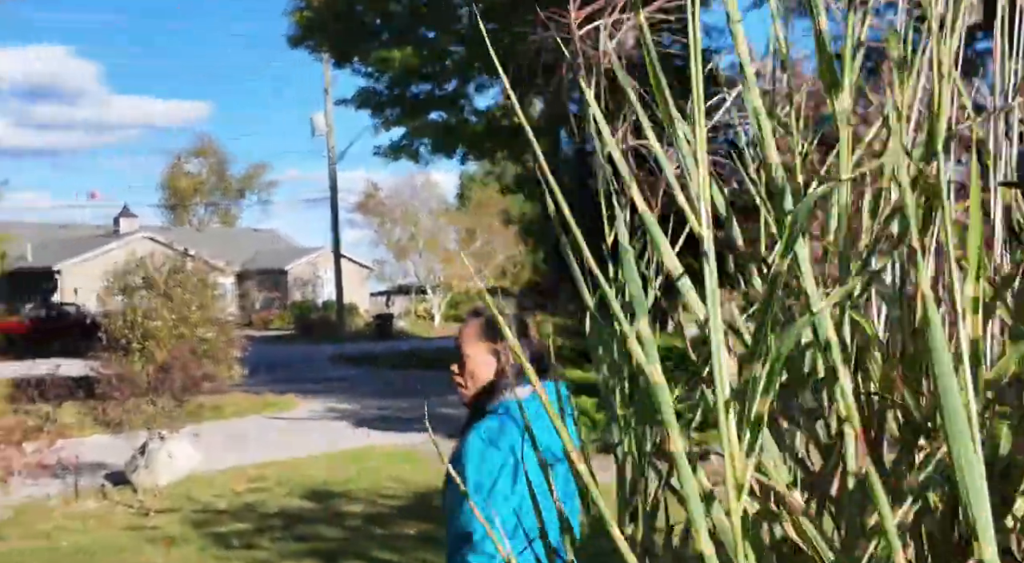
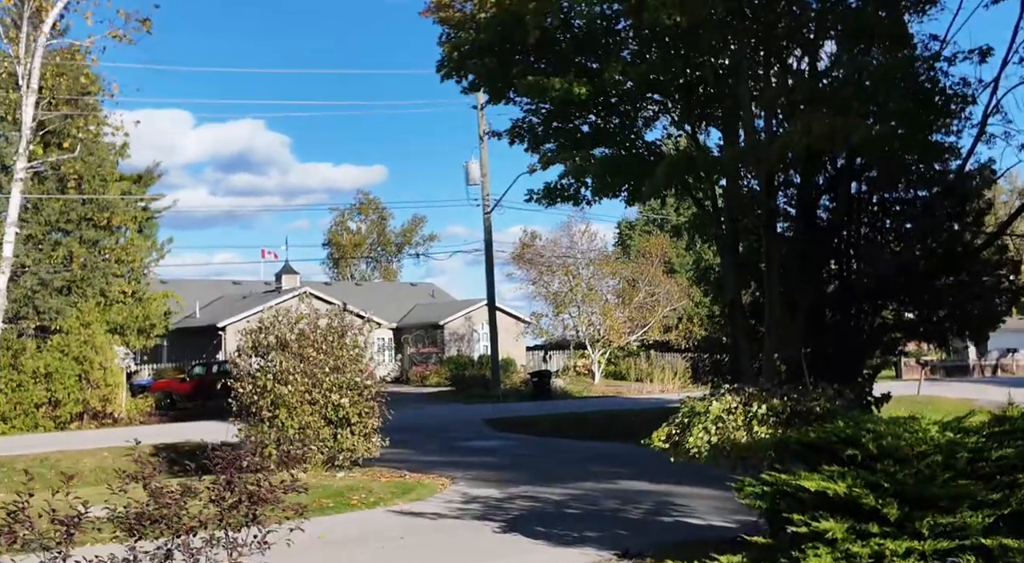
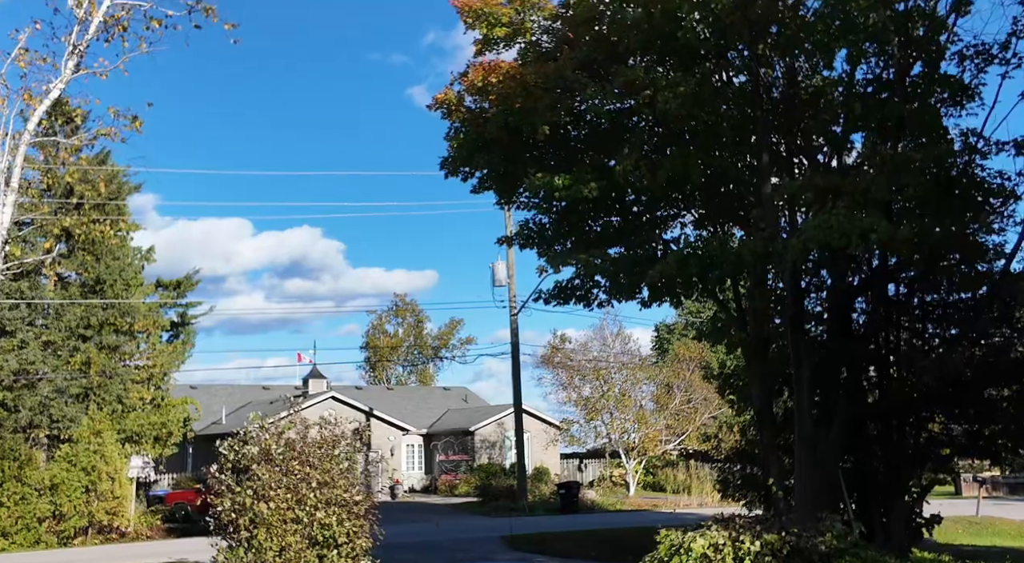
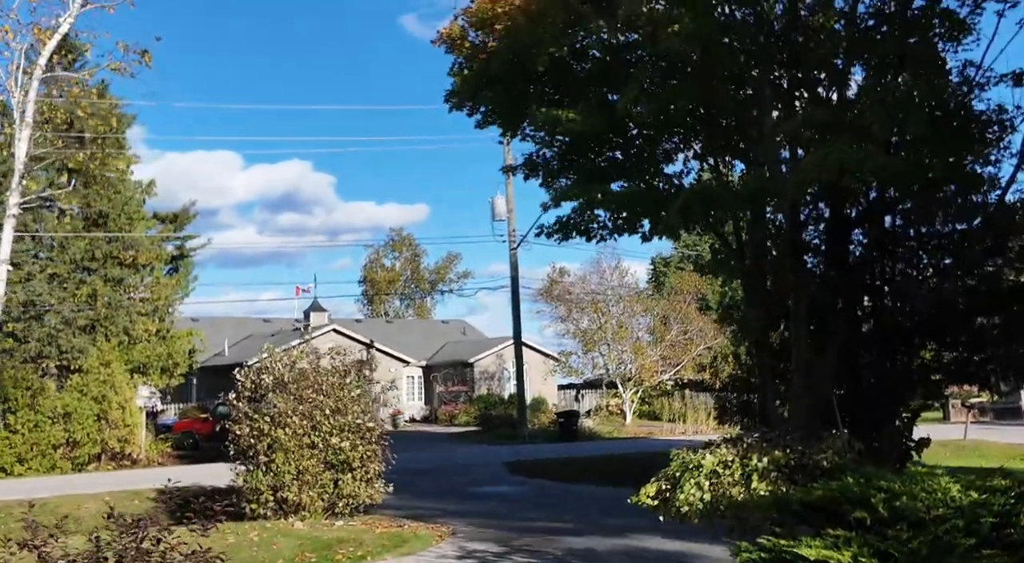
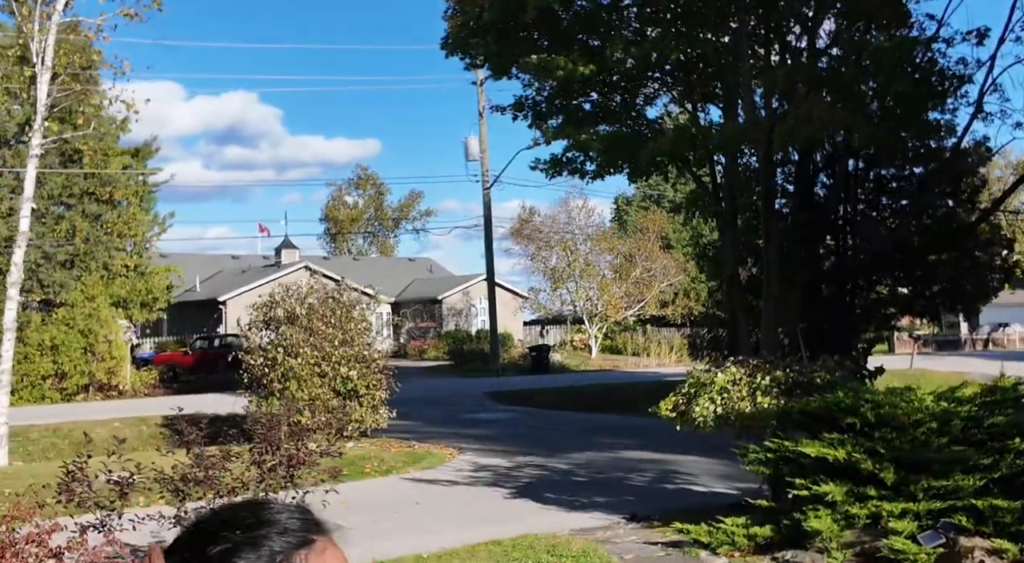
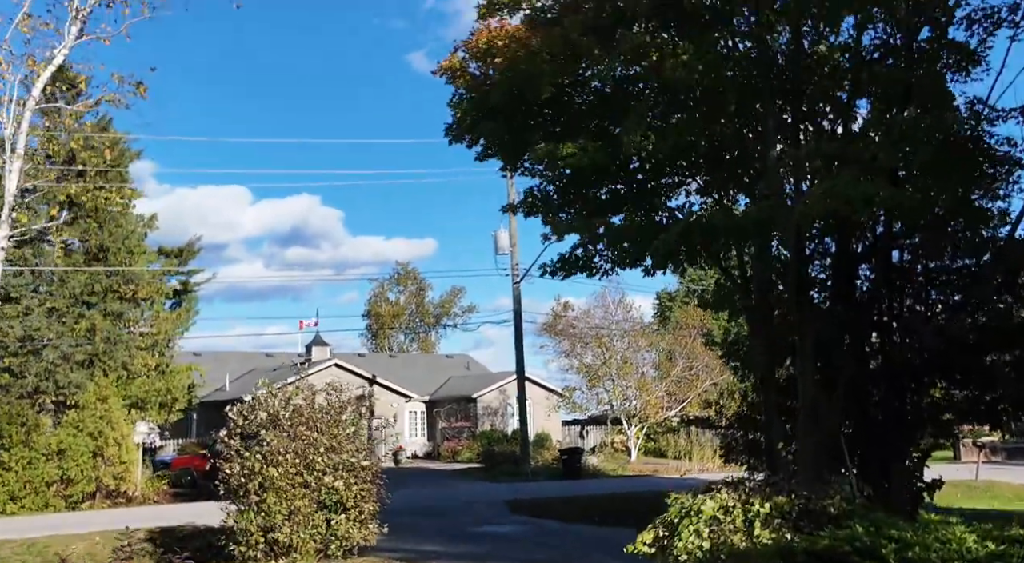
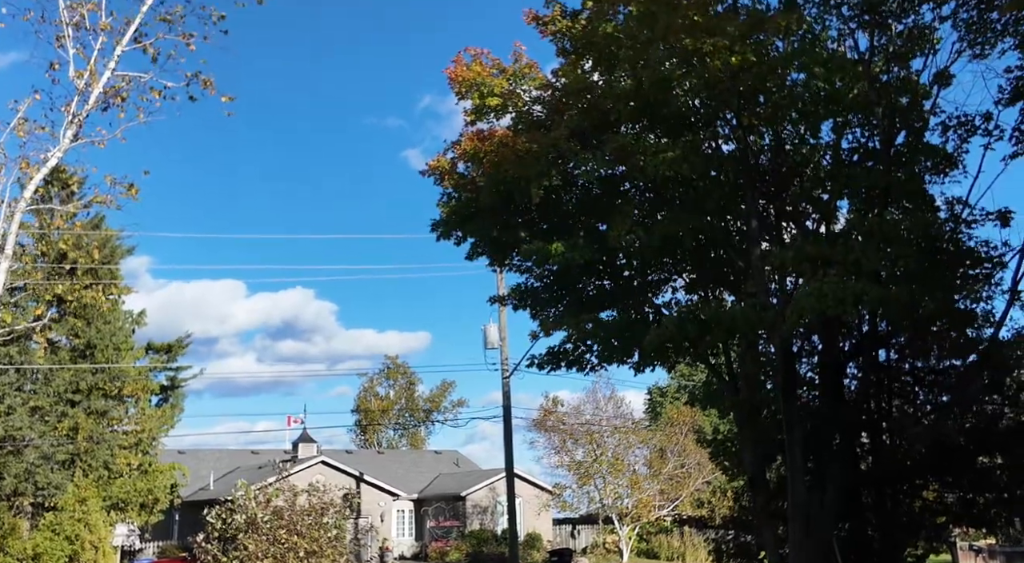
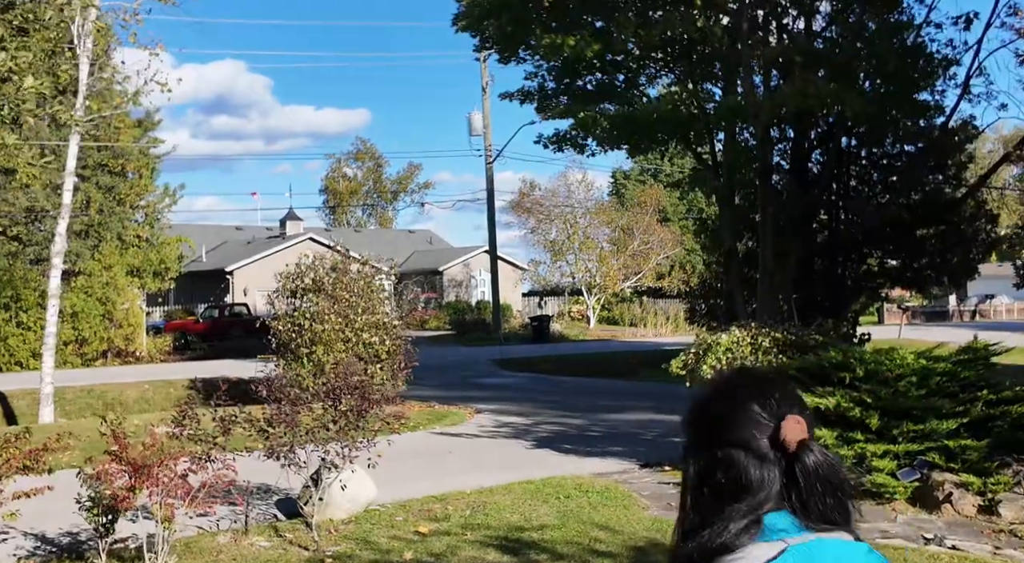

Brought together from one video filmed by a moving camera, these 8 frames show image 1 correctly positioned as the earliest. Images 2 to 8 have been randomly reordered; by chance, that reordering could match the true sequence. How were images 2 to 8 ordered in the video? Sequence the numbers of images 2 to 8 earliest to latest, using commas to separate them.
8, 5, 2, 4, 6, 3, 7
